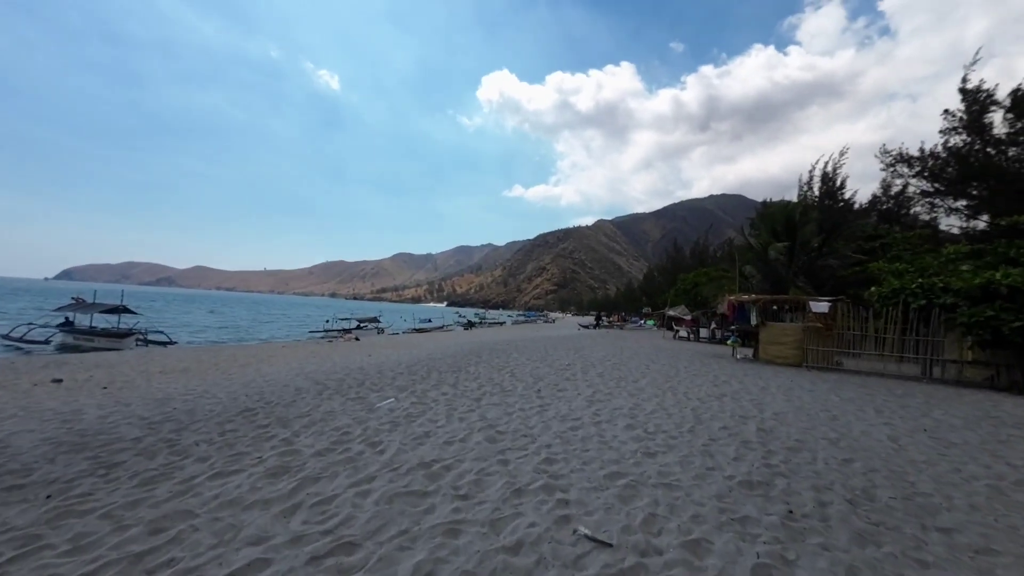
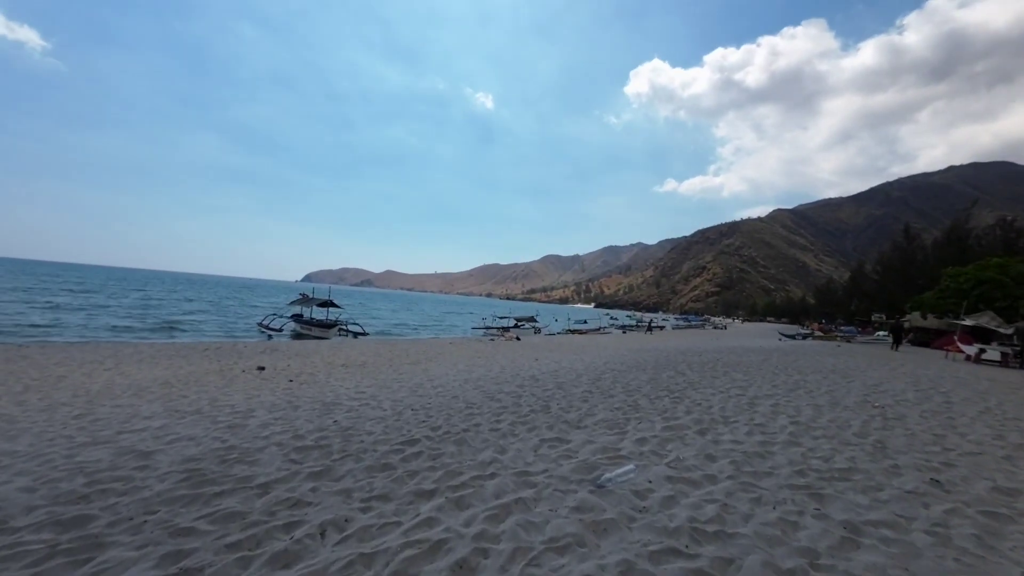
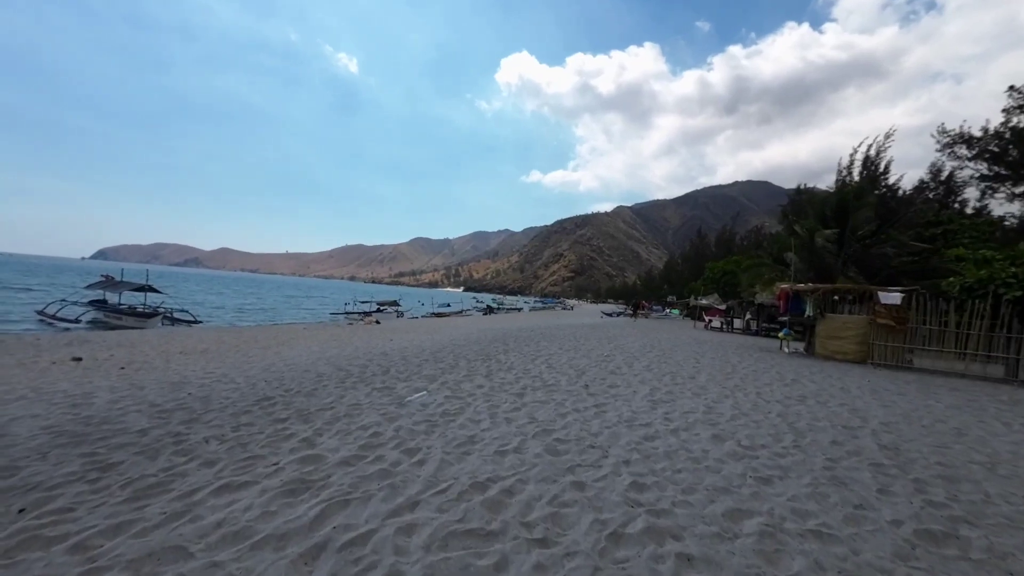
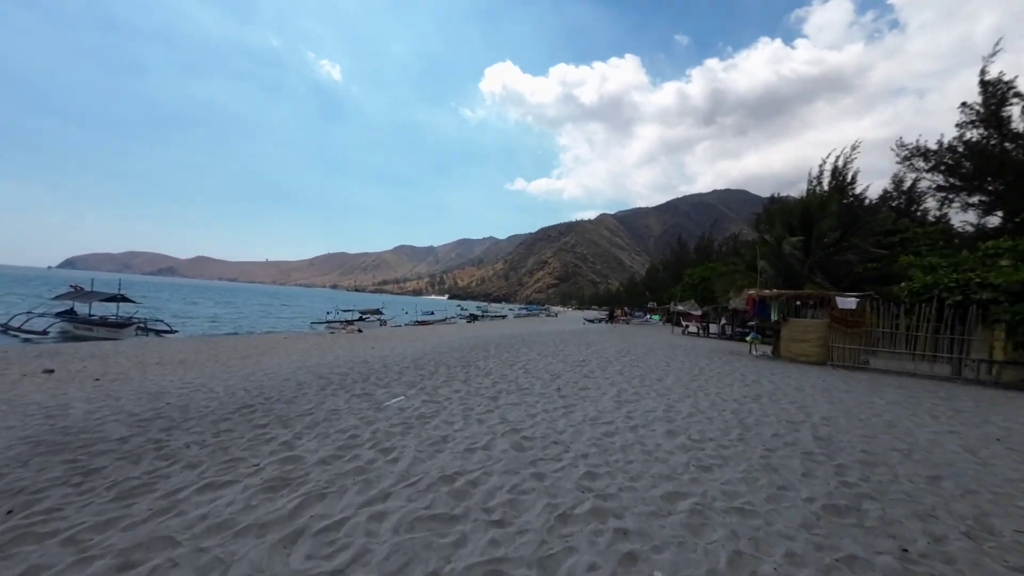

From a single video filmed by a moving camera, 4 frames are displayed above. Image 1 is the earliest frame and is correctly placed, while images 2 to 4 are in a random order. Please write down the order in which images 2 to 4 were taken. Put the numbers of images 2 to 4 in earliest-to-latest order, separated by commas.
4, 3, 2
